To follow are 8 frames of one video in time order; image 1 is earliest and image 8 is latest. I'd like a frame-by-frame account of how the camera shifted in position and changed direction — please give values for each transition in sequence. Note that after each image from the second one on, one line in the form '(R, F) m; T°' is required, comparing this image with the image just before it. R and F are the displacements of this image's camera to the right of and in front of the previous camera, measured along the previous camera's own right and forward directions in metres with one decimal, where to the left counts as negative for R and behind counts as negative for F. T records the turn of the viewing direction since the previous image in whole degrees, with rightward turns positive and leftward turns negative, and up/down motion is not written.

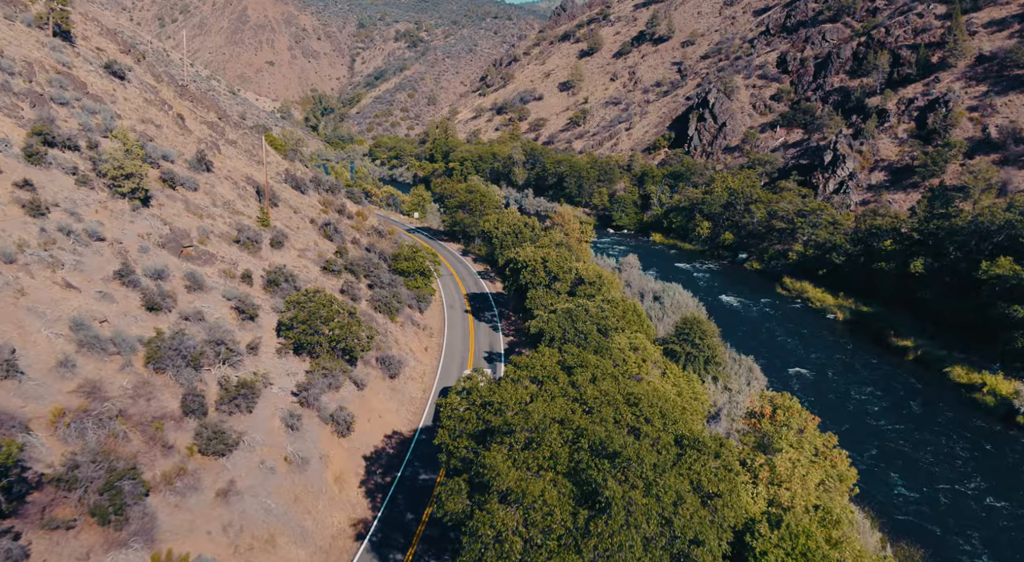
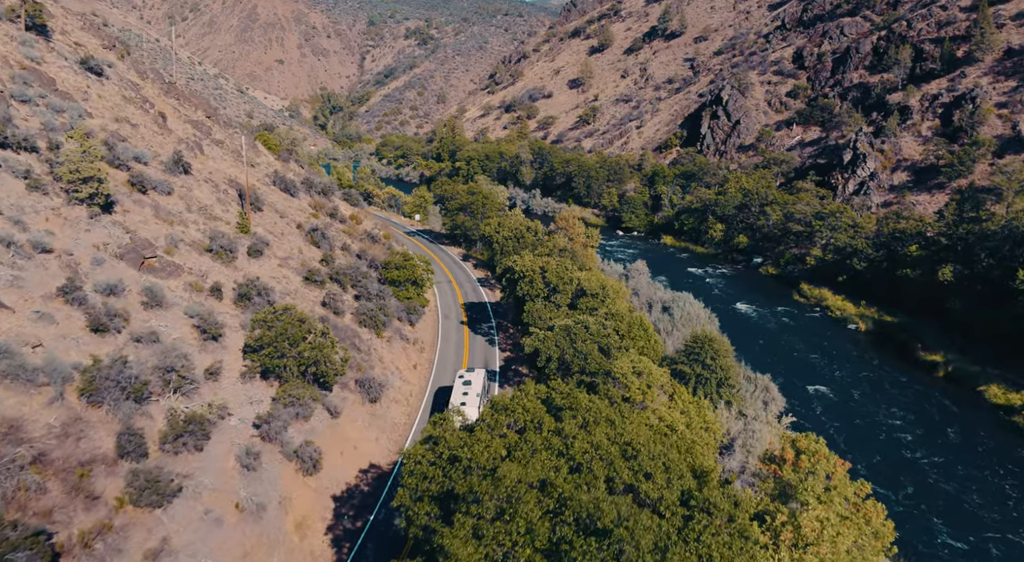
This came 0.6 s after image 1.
(+1.2, +4.8) m; -1°
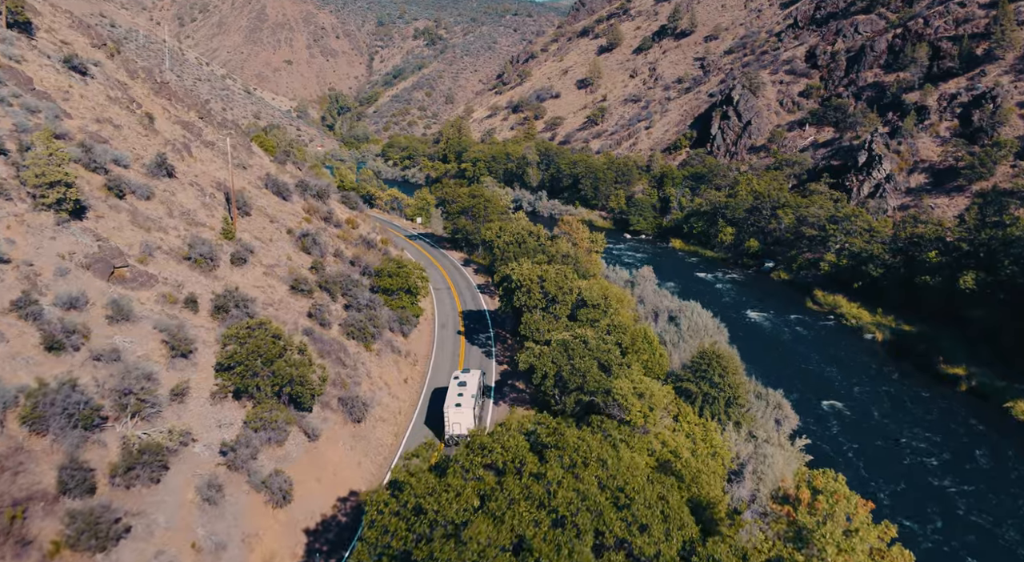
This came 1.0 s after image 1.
(+1.0, +3.1) m; -1°
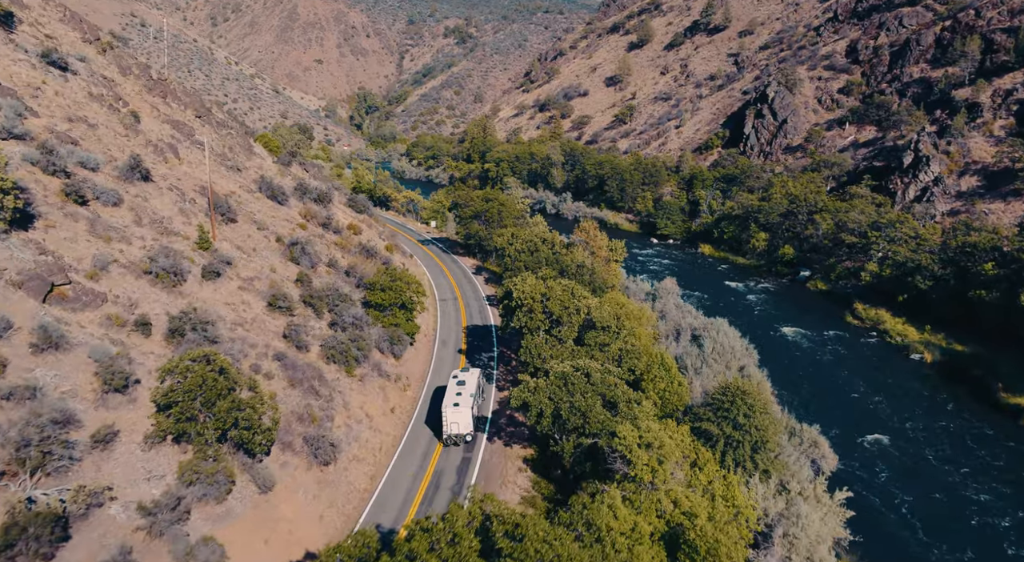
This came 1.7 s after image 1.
(+2.1, +6.1) m; -2°
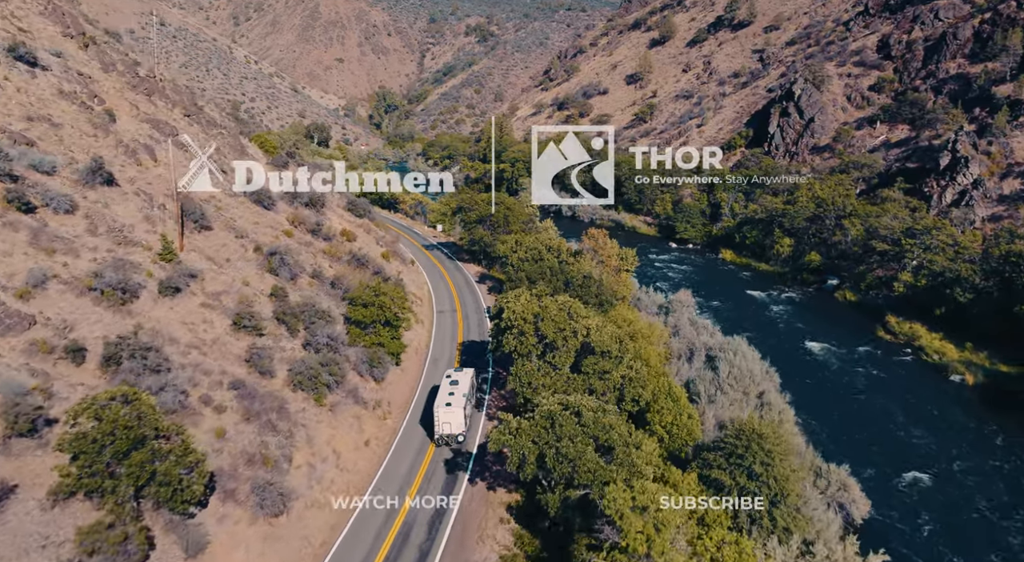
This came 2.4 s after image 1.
(+2.0, +5.4) m; -2°
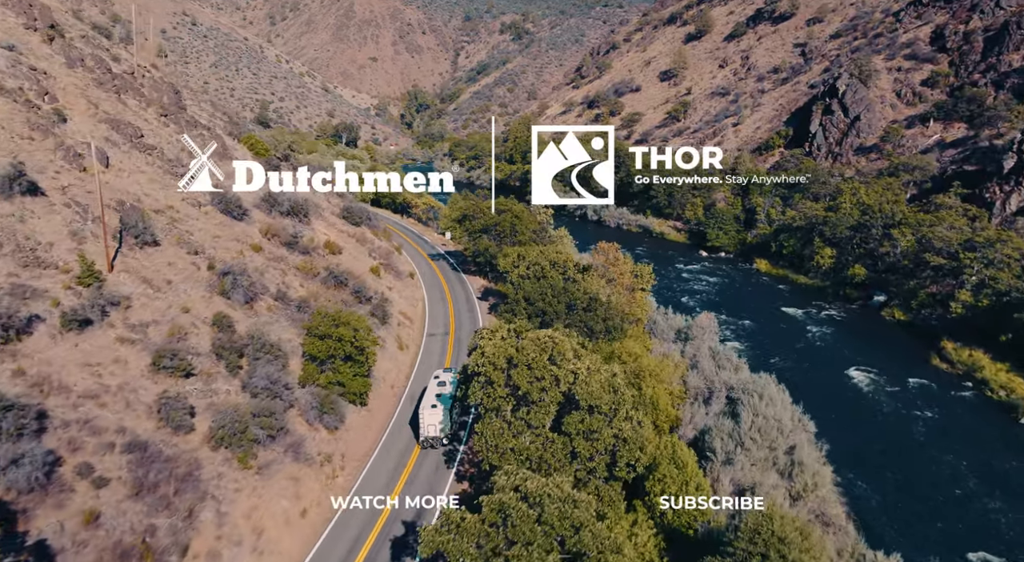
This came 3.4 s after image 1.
(+3.3, +8.2) m; -3°
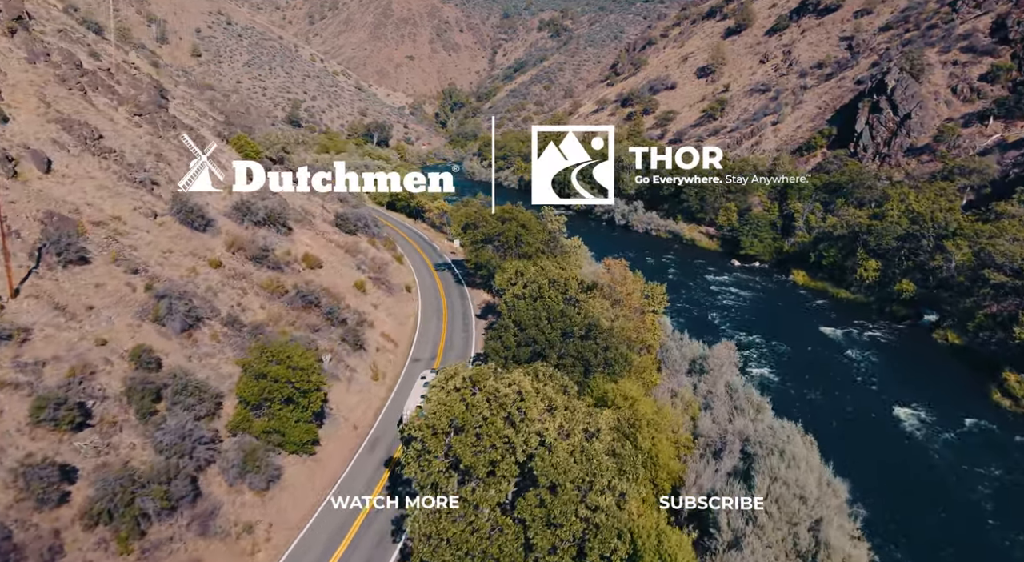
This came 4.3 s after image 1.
(+3.7, +7.4) m; -3°
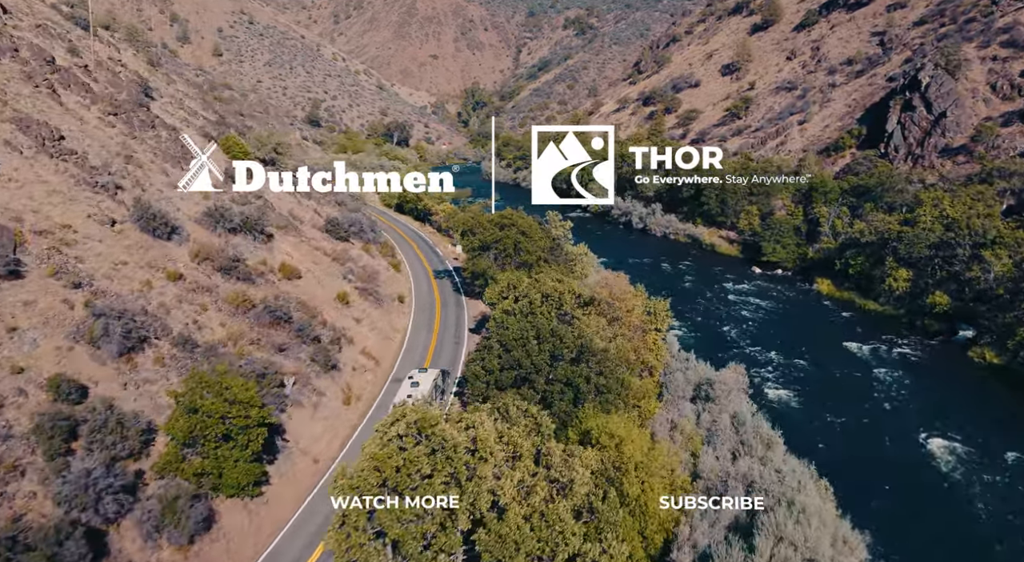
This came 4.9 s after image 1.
(+2.7, +5.0) m; -2°
